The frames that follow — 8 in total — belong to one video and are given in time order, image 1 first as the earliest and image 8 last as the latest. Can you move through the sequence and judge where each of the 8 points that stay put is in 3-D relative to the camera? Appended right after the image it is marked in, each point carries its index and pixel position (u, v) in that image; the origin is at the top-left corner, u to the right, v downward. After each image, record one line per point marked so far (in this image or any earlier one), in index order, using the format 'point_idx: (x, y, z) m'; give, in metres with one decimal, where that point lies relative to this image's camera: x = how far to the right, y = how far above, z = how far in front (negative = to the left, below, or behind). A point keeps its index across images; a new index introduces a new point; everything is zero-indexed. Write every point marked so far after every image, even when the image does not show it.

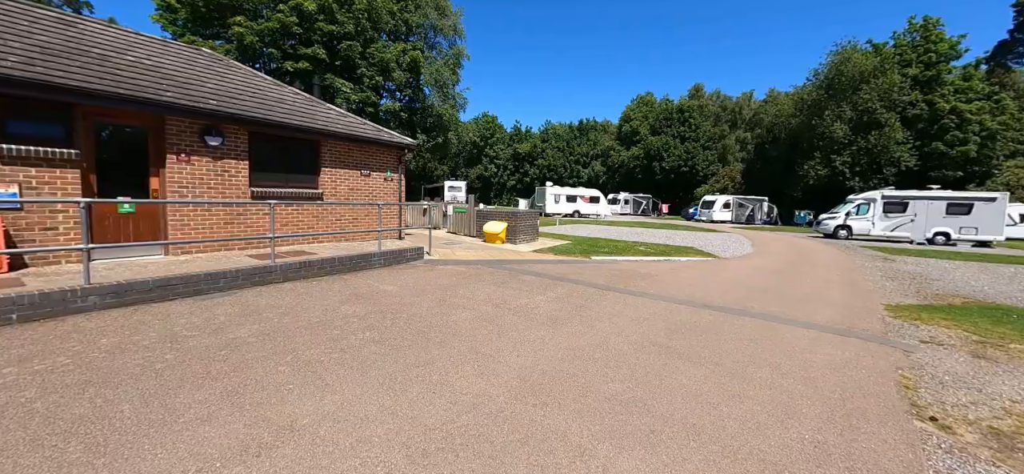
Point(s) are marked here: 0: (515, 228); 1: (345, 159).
0: (+0.1, +0.3, +13.6) m
1: (-4.7, +2.1, +10.8) m
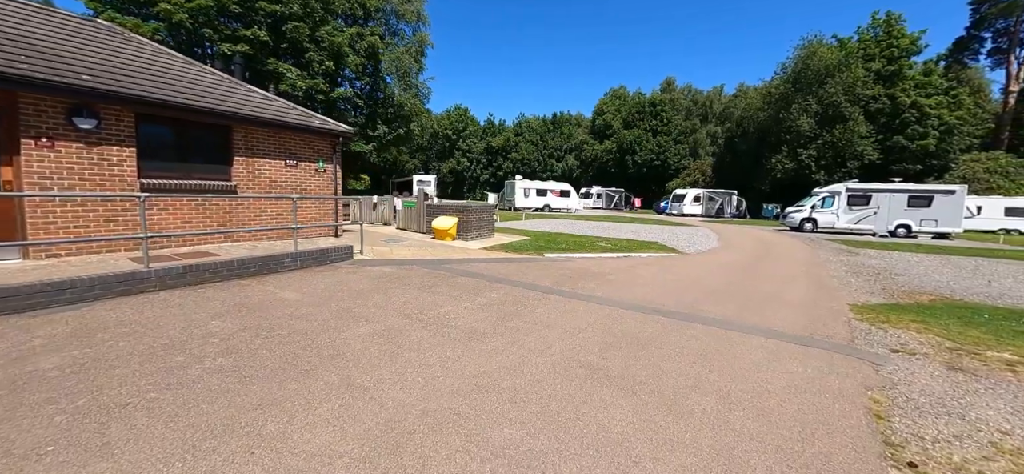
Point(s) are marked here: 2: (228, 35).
0: (-1.4, +0.4, +12.5) m
1: (-6.1, +2.2, +9.5) m
2: (-13.2, +9.5, +18.0) m
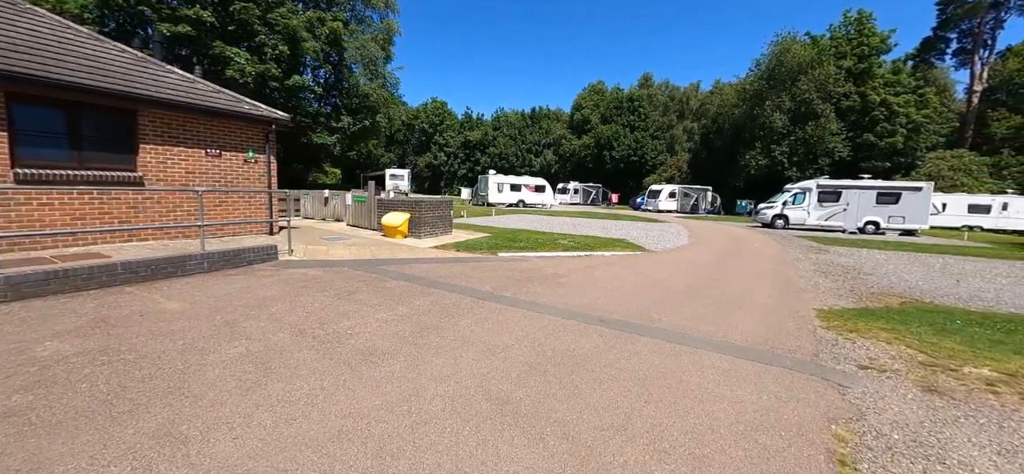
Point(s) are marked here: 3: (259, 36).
0: (-2.7, +0.5, +11.6) m
1: (-7.2, +2.2, +8.3) m
2: (-14.7, +9.6, +16.5) m
3: (-12.1, +9.6, +18.4) m
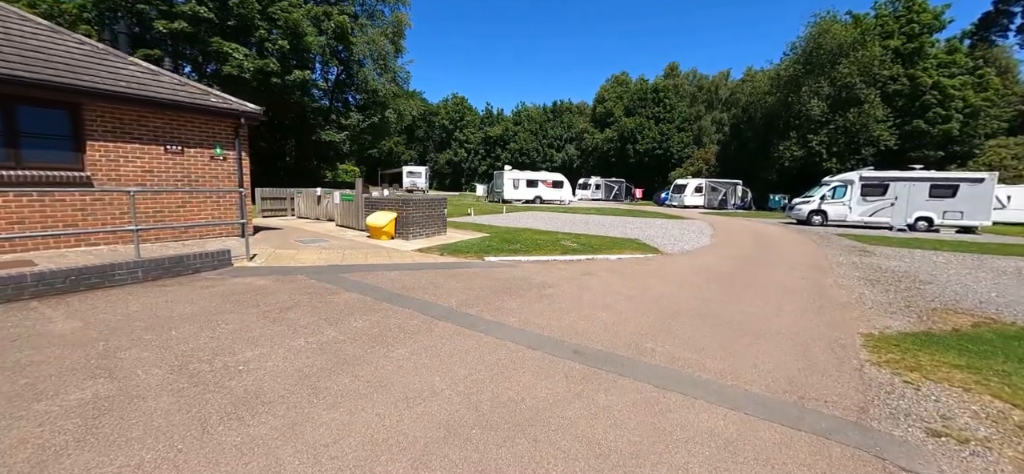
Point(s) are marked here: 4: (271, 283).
0: (-2.9, +0.5, +10.7) m
1: (-7.6, +2.1, +7.7) m
2: (-14.5, +9.6, +16.2) m
3: (-11.8, +9.6, +17.9) m
4: (-3.9, -0.8, +6.3) m
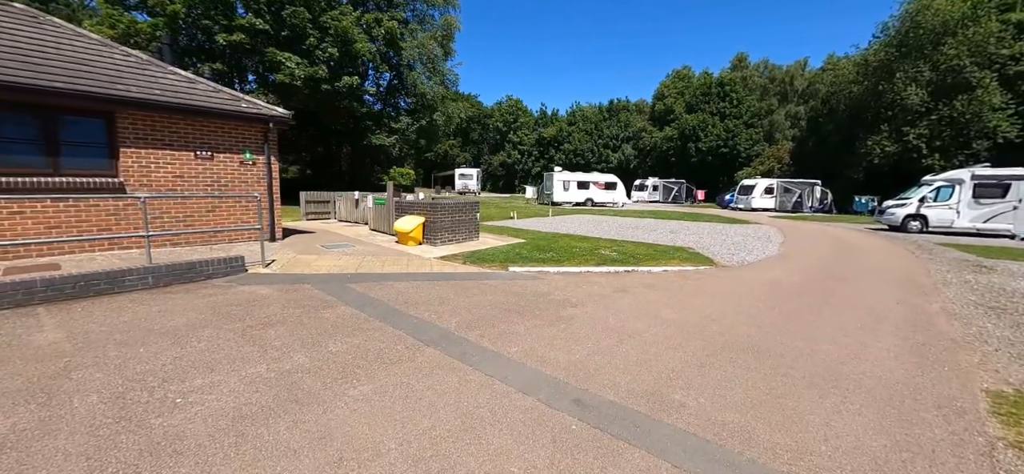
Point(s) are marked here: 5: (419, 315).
0: (-2.1, +0.3, +10.2) m
1: (-7.1, +2.0, +7.9) m
2: (-12.8, +9.6, +17.3) m
3: (-9.8, +9.5, +18.7) m
4: (-3.7, -0.9, +6.0) m
5: (-1.3, -1.1, +5.3) m
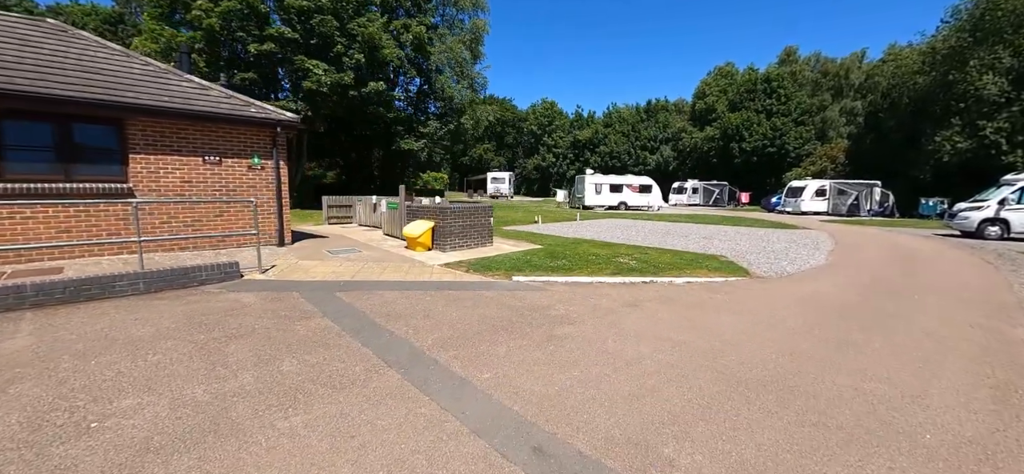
0: (-1.8, +0.2, +9.9) m
1: (-7.0, +2.0, +8.0) m
2: (-11.7, +9.4, +18.0) m
3: (-8.7, +9.4, +19.1) m
4: (-3.8, -1.0, +5.8) m
5: (-1.5, -1.2, +4.9) m
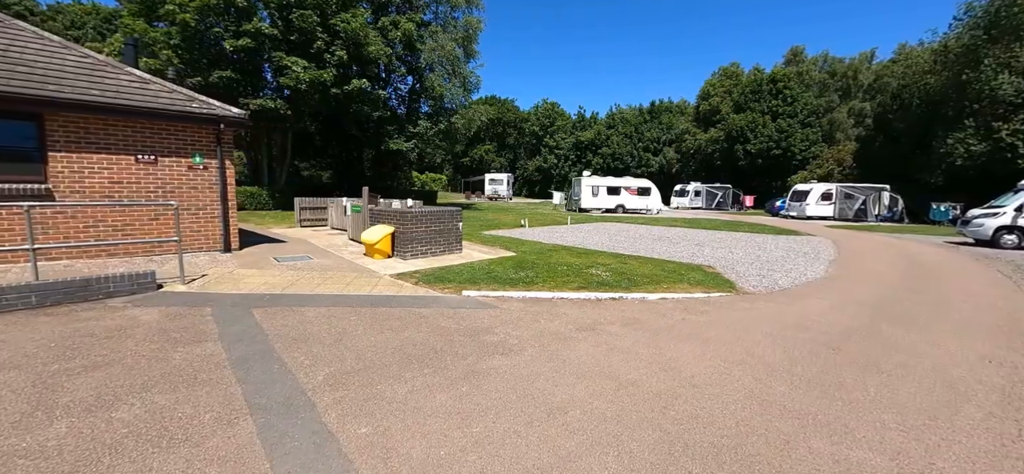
0: (-2.6, 0.0, +9.1) m
1: (-7.8, +1.9, +7.4) m
2: (-12.3, +9.3, +17.4) m
3: (-9.2, +9.2, +18.4) m
4: (-4.7, -1.1, +5.1) m
5: (-2.3, -1.3, +4.1) m
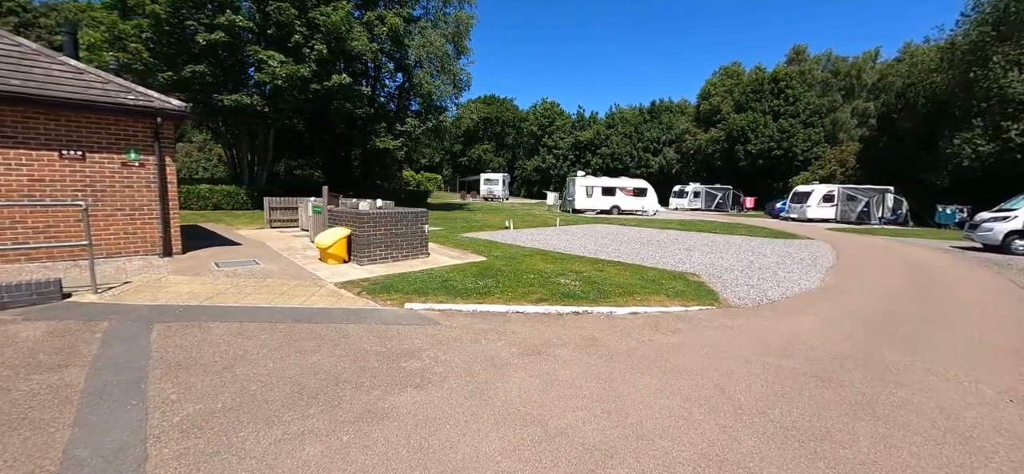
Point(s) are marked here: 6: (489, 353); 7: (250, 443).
0: (-3.3, 0.0, +8.4) m
1: (-8.5, +1.8, +6.7) m
2: (-12.9, +9.3, +16.8) m
3: (-9.8, +9.2, +17.8) m
4: (-5.4, -1.1, +4.4) m
5: (-3.1, -1.3, +3.4) m
6: (-0.2, -1.3, +4.4) m
7: (-1.8, -1.4, +2.7) m
